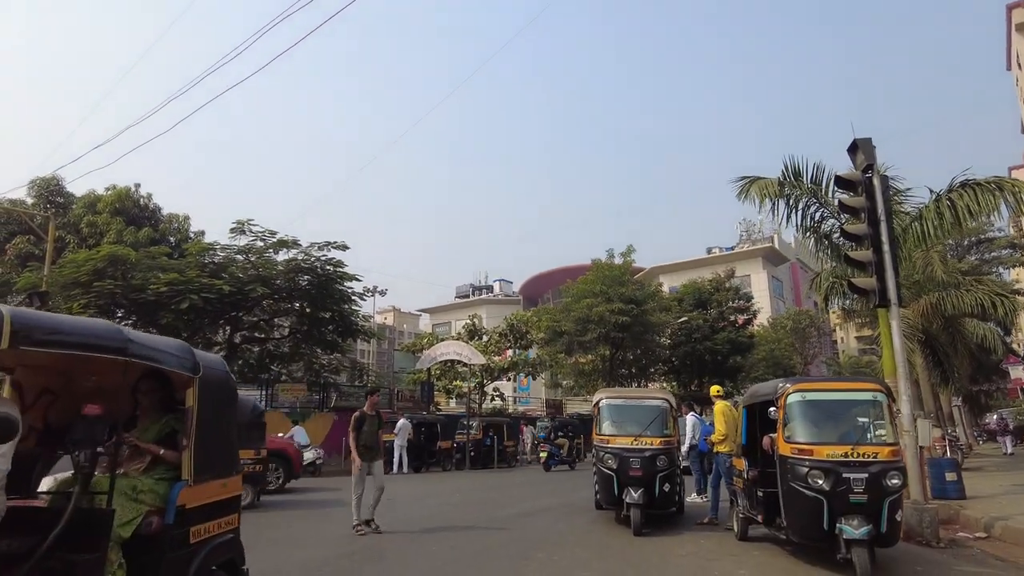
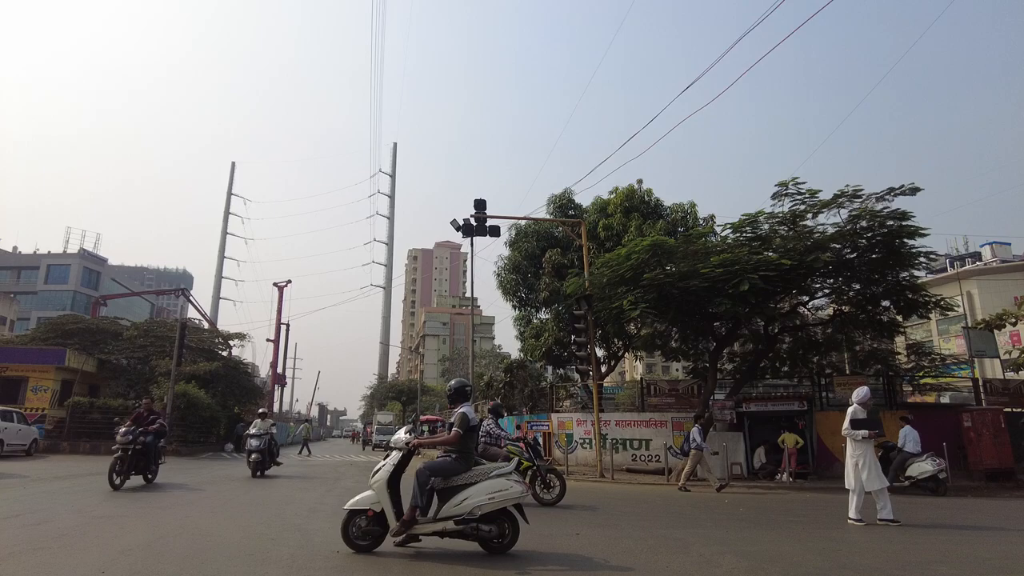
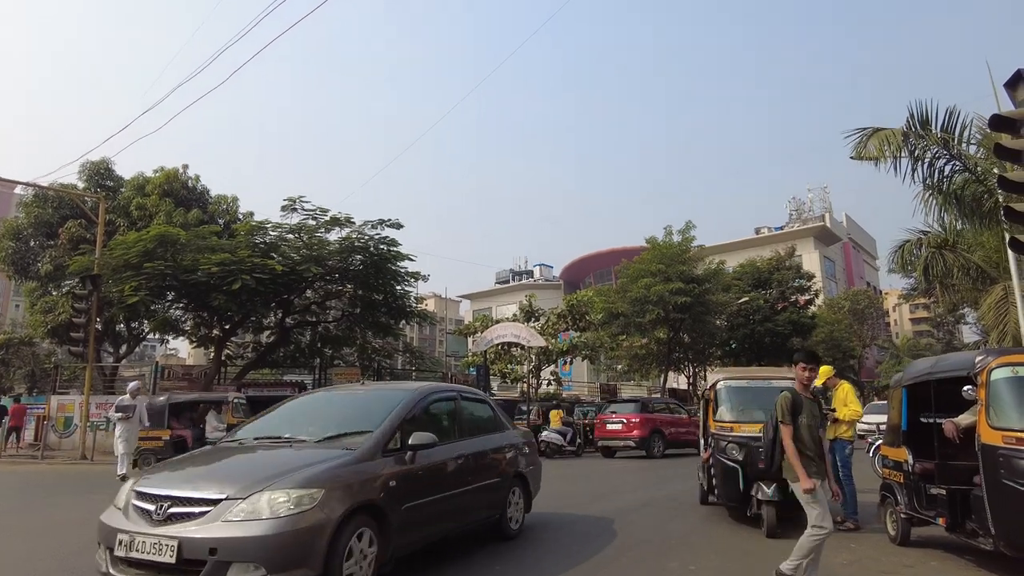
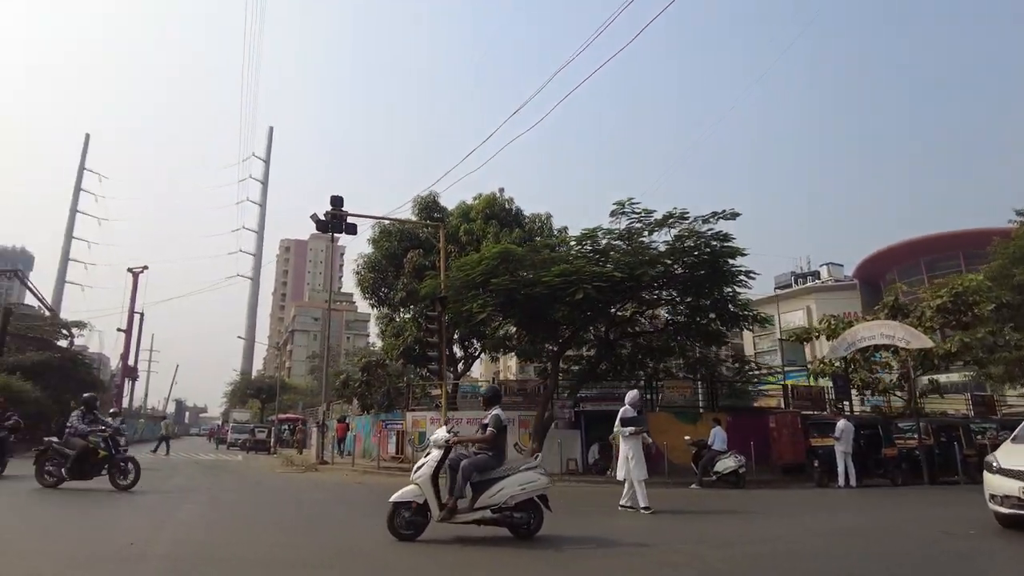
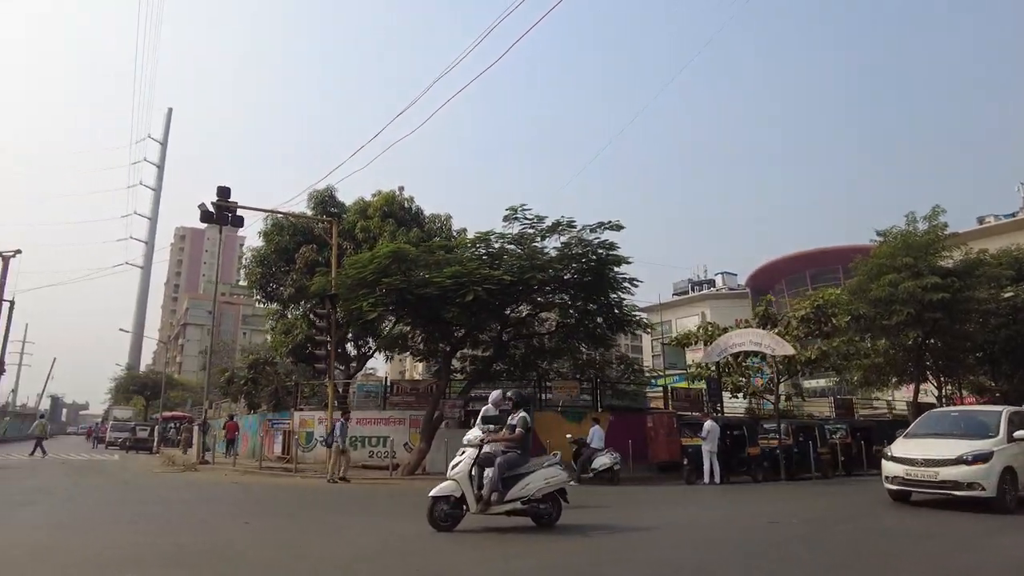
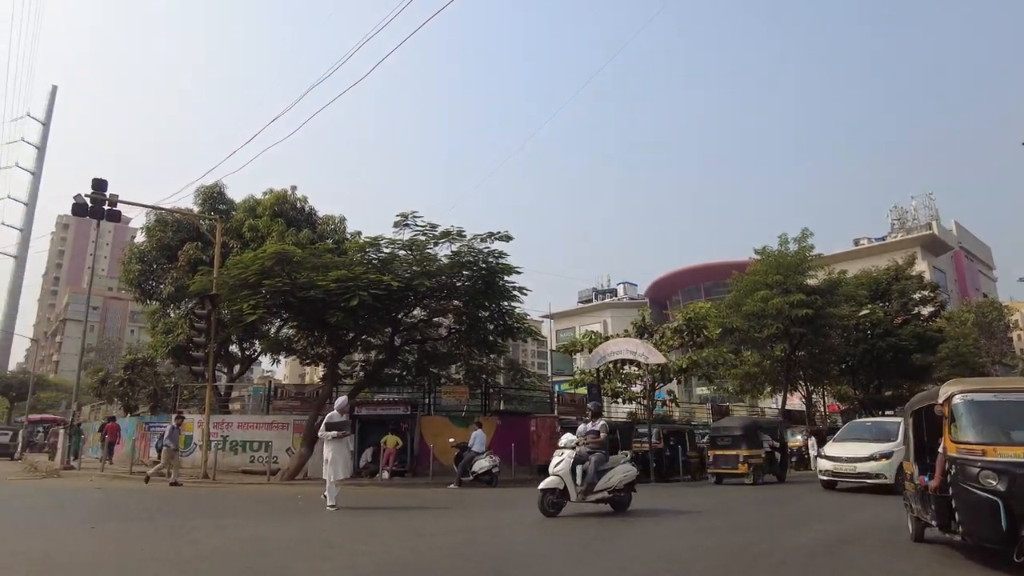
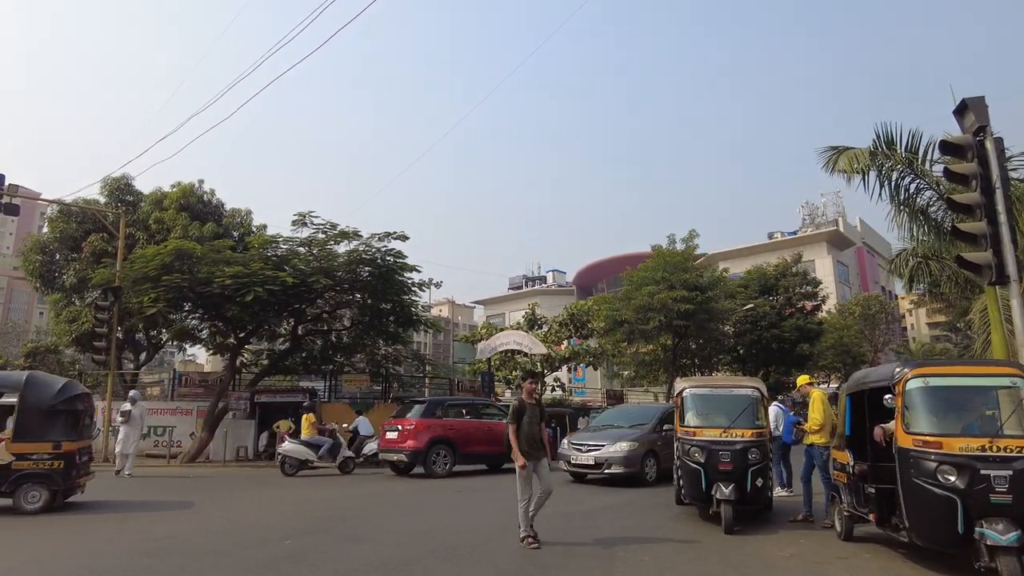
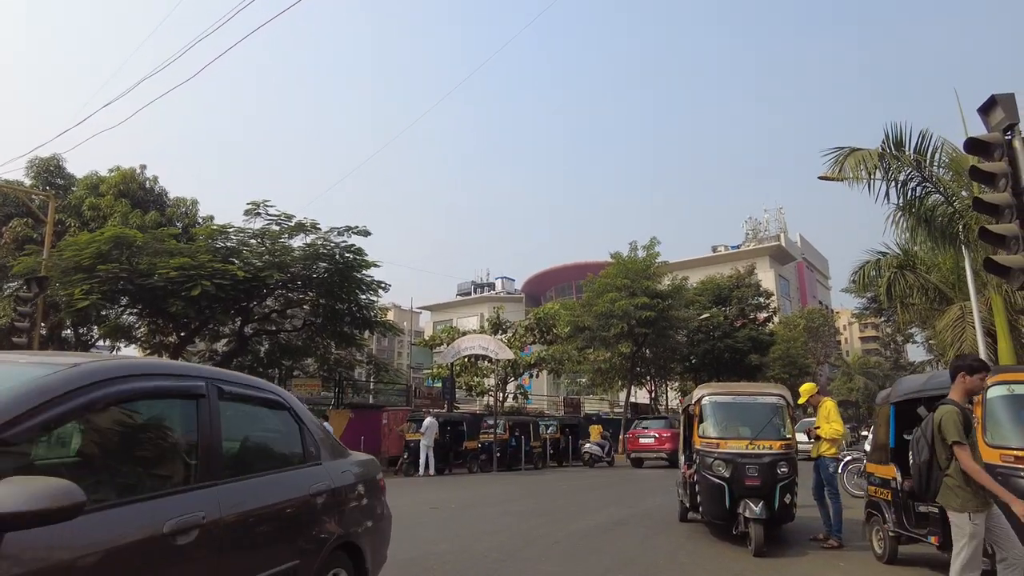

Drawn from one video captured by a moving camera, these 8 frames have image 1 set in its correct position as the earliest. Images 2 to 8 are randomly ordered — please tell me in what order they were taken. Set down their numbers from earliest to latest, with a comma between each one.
7, 3, 8, 6, 5, 4, 2
